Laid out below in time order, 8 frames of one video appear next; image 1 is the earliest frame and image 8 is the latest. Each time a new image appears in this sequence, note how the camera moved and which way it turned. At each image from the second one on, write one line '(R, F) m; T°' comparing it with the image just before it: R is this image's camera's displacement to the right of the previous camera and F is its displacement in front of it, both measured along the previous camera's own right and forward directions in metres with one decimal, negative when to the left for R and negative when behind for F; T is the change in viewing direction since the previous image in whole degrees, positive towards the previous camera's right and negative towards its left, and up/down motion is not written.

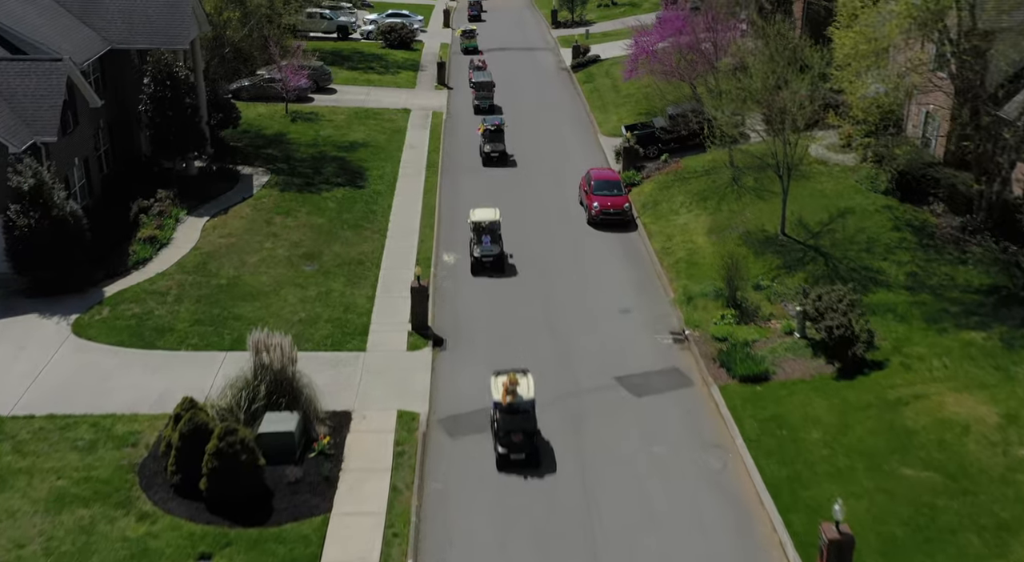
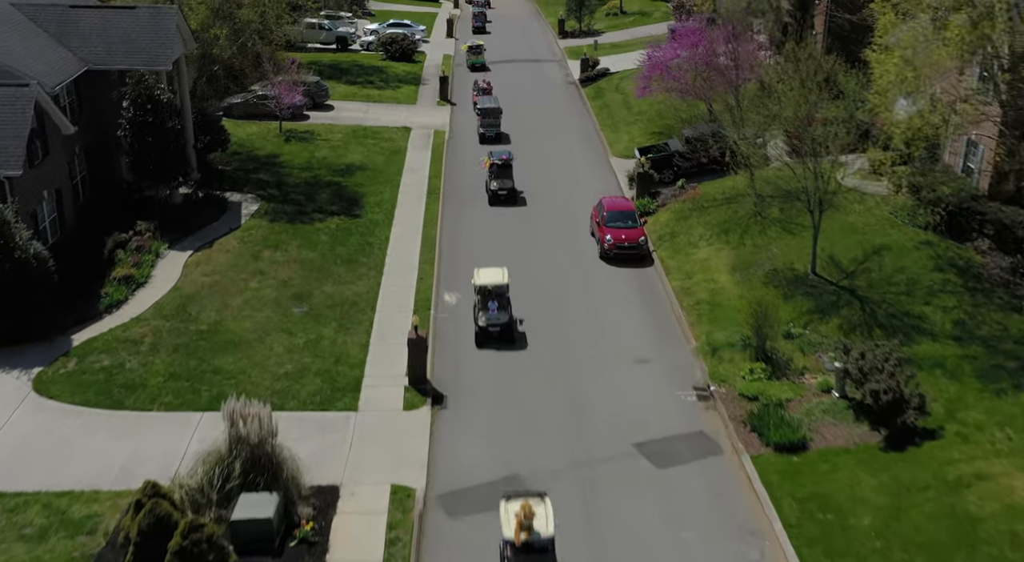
(-0.1, +2.6) m; 0°
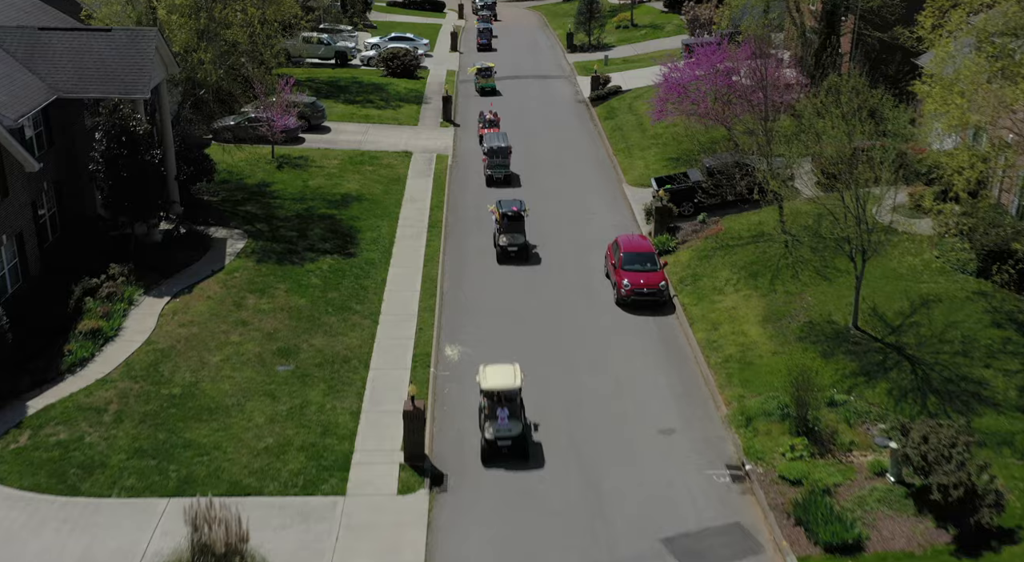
(-0.1, +2.9) m; 0°
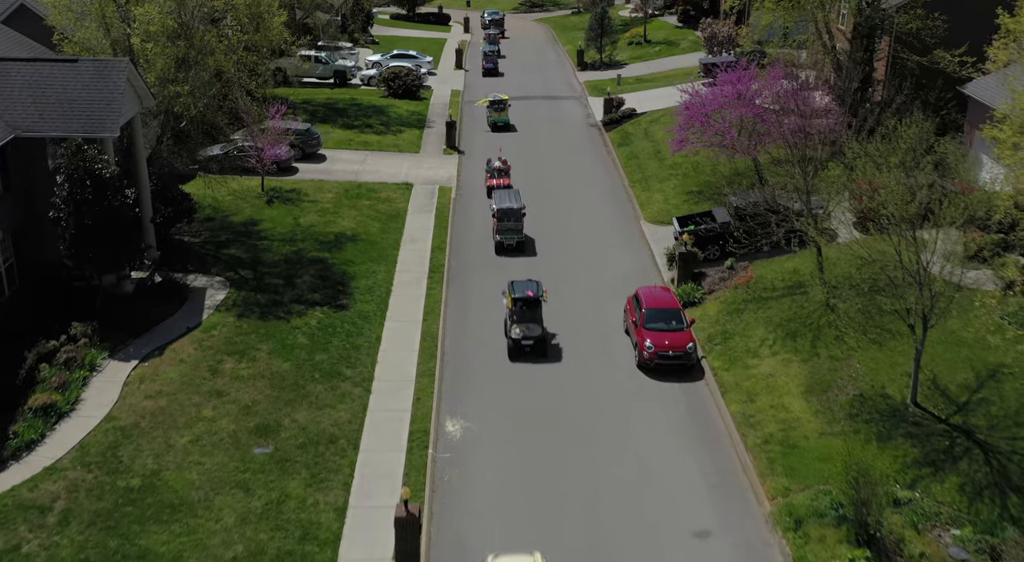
(-0.1, +3.3) m; 0°
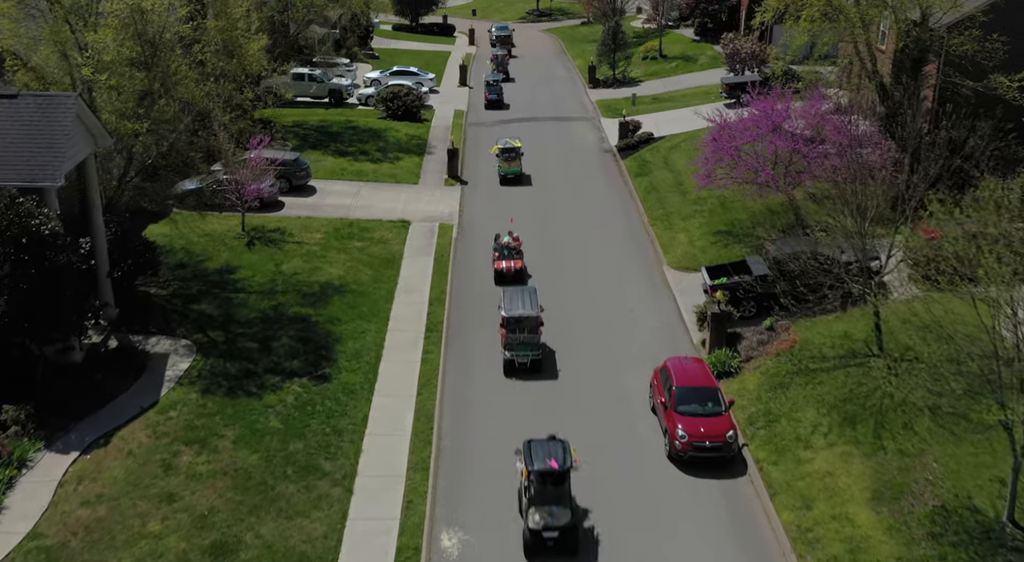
(0.0, +4.1) m; 0°
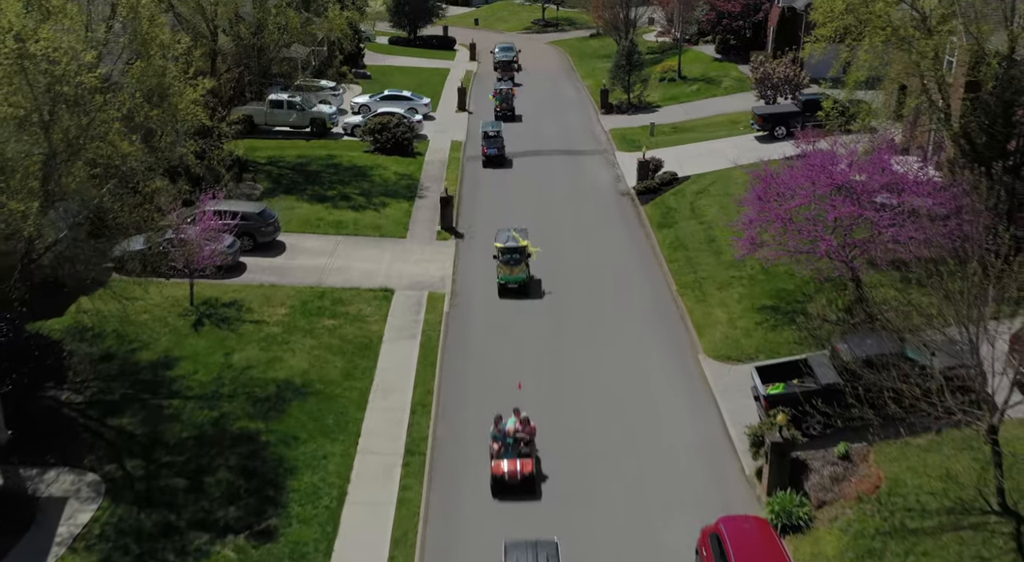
(0.0, +6.3) m; 0°
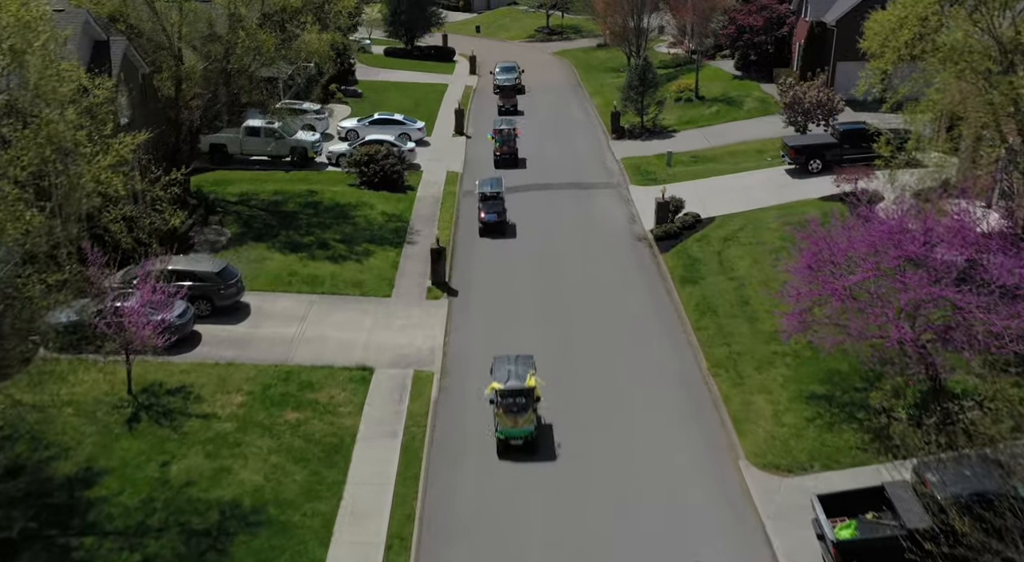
(0.0, +5.1) m; 0°
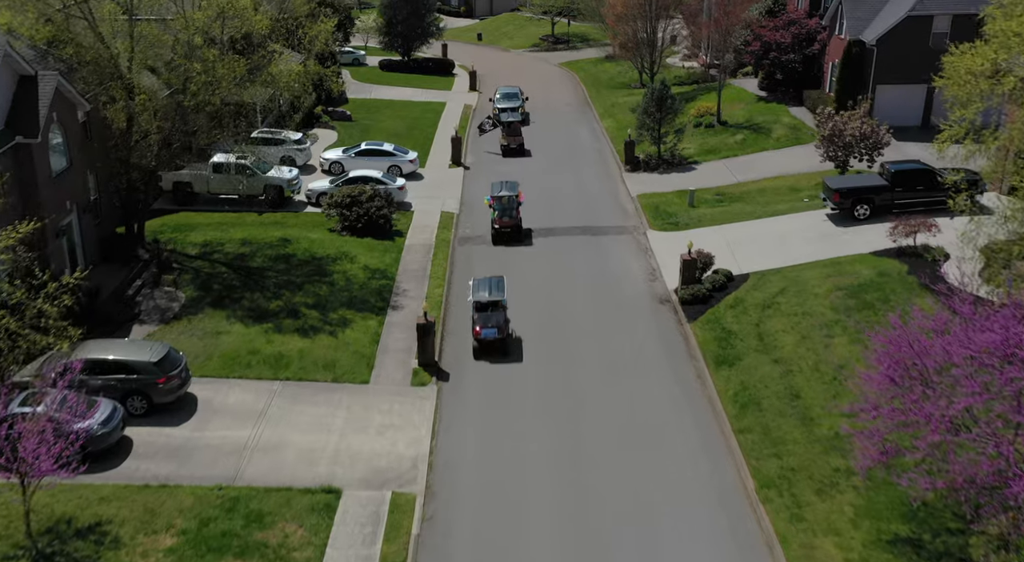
(0.0, +5.4) m; 0°
